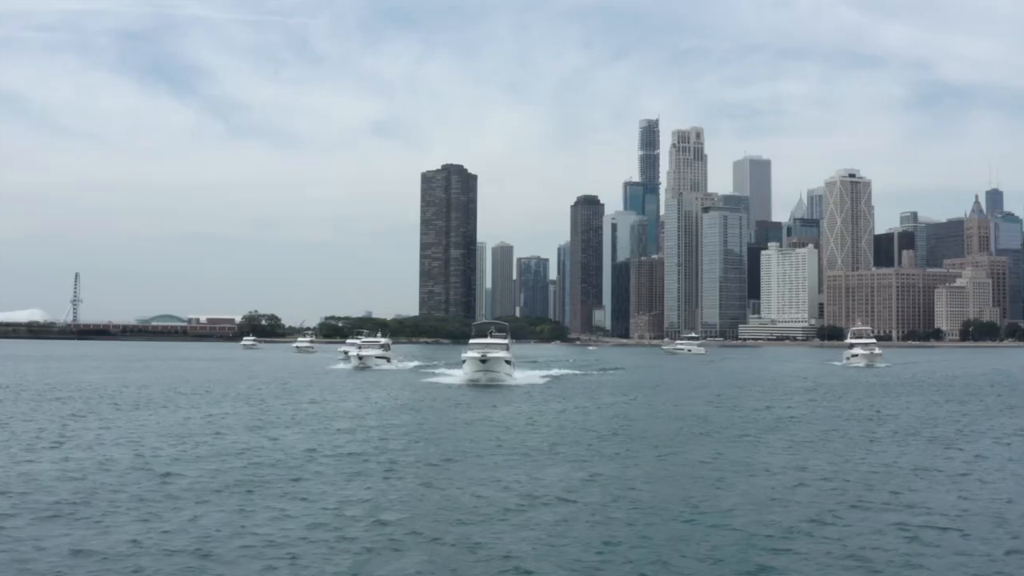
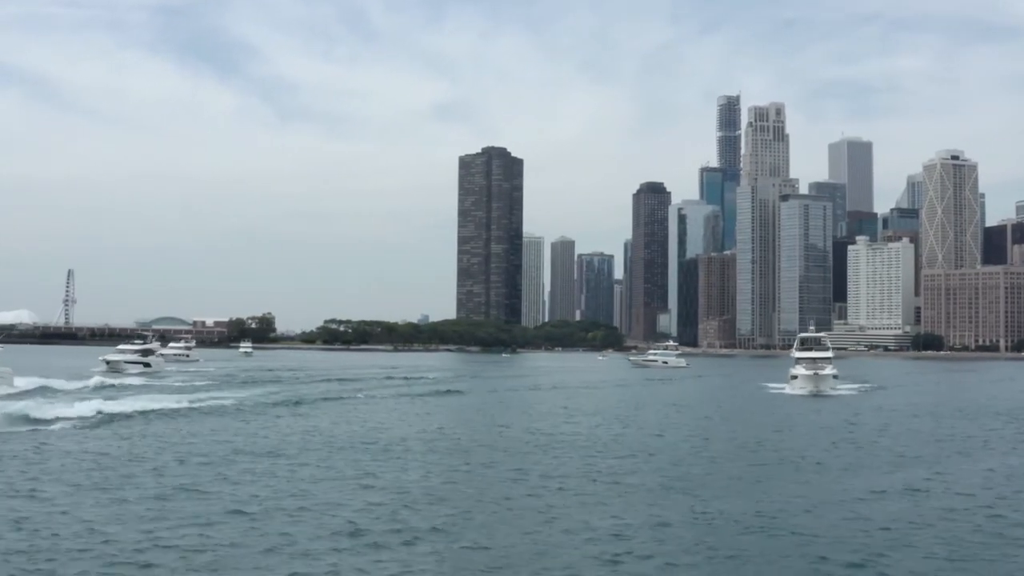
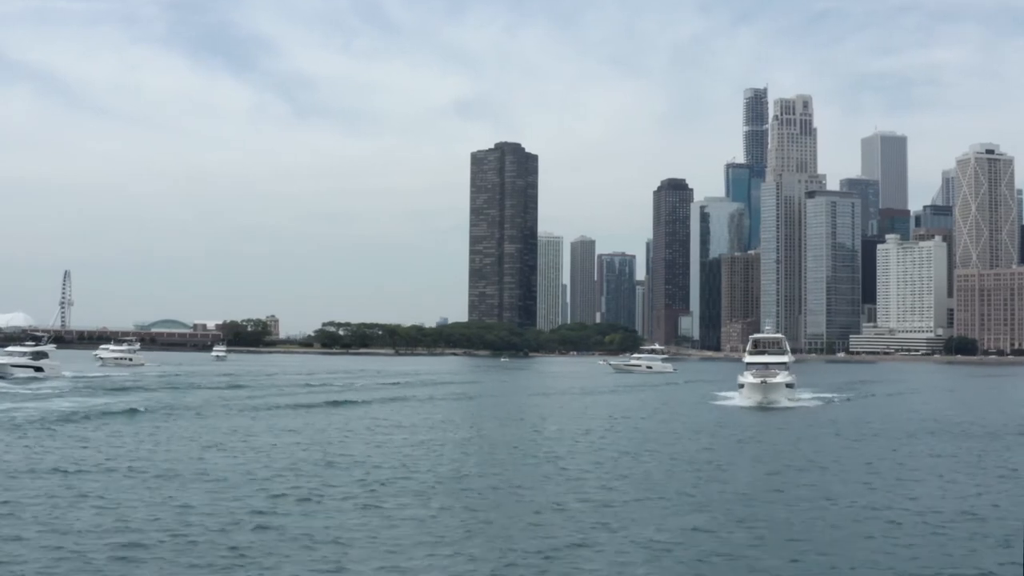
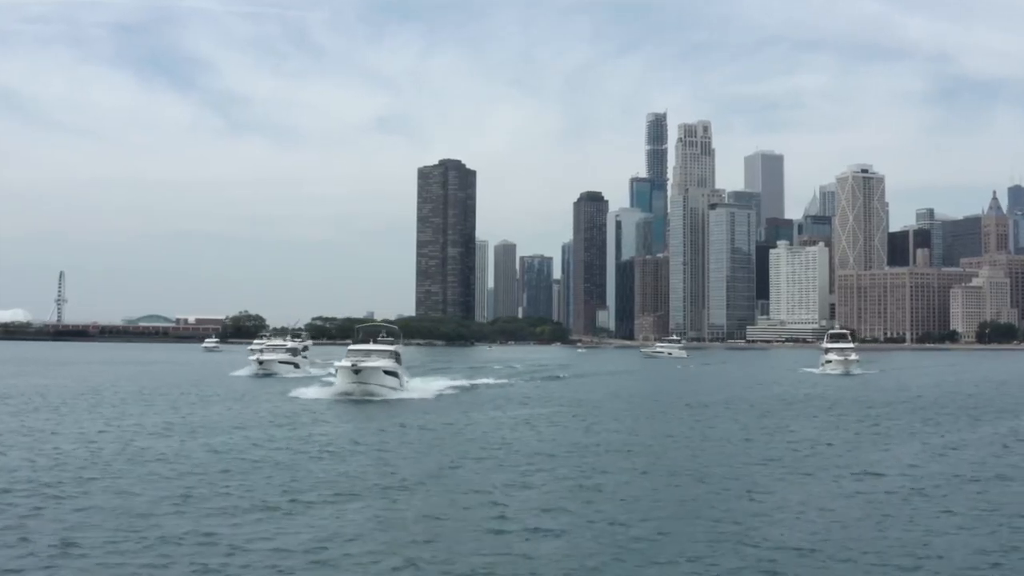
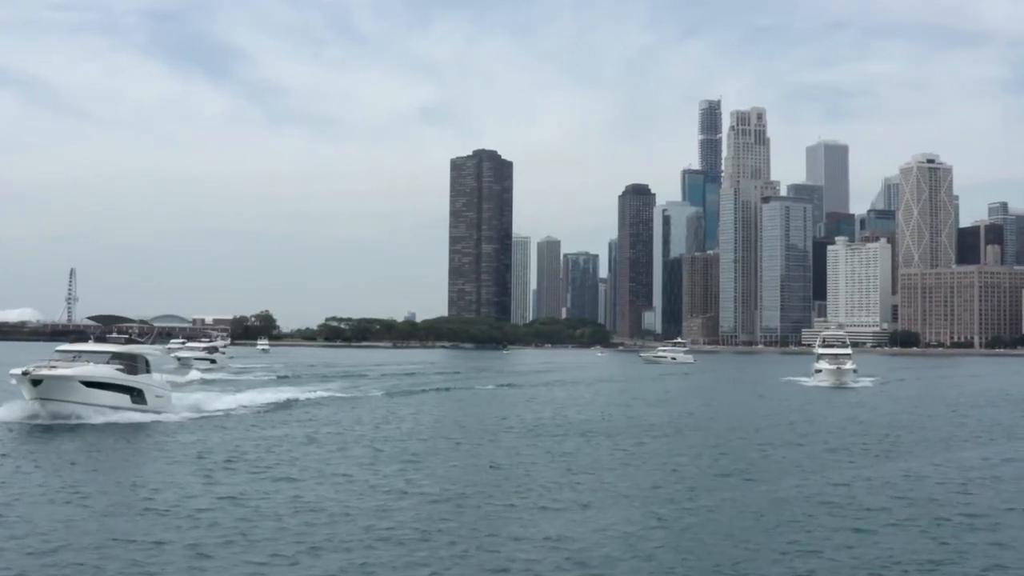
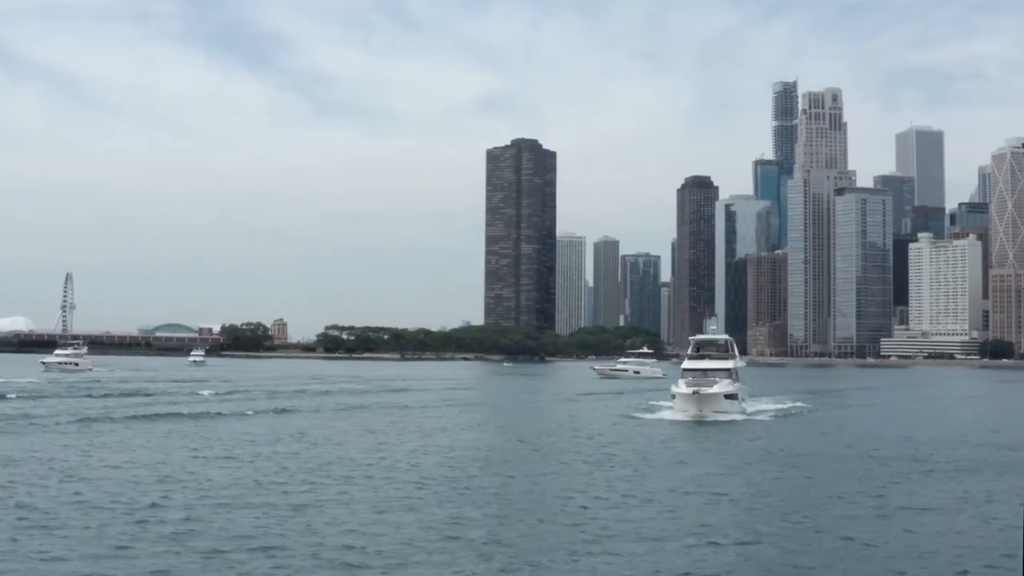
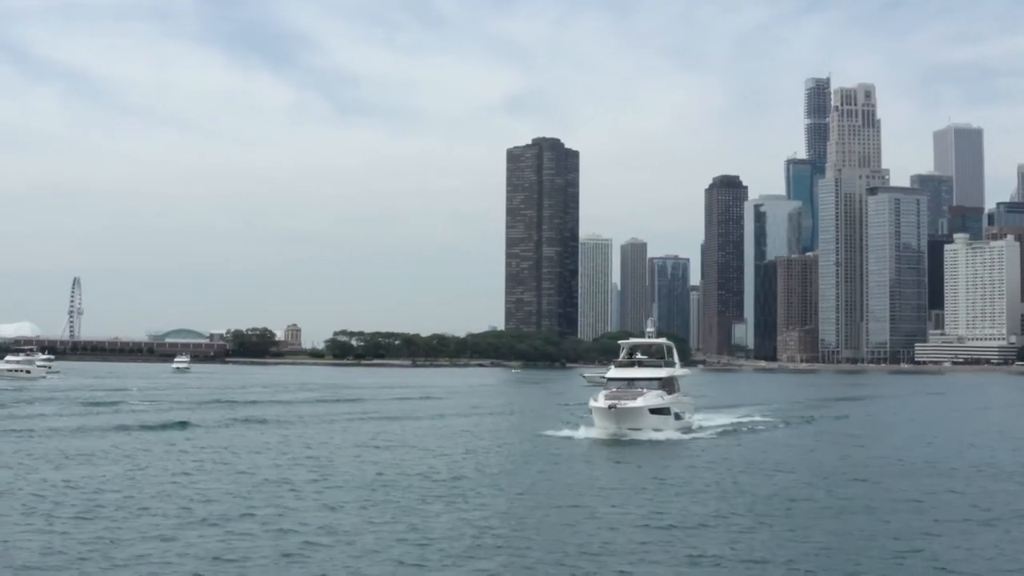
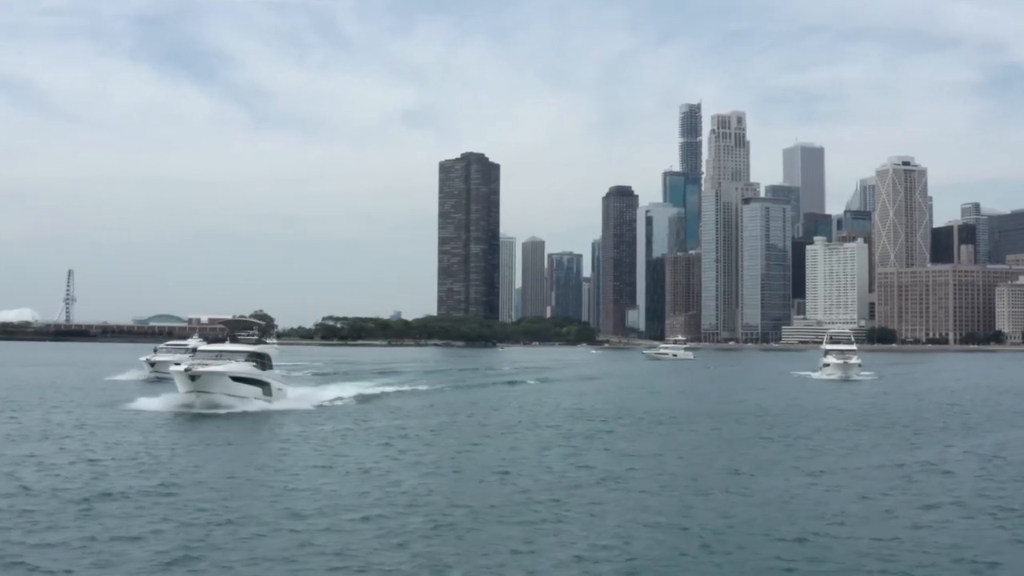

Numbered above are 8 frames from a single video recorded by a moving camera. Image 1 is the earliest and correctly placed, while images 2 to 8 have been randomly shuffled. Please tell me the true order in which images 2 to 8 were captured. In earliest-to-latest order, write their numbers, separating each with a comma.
4, 8, 5, 2, 3, 6, 7
